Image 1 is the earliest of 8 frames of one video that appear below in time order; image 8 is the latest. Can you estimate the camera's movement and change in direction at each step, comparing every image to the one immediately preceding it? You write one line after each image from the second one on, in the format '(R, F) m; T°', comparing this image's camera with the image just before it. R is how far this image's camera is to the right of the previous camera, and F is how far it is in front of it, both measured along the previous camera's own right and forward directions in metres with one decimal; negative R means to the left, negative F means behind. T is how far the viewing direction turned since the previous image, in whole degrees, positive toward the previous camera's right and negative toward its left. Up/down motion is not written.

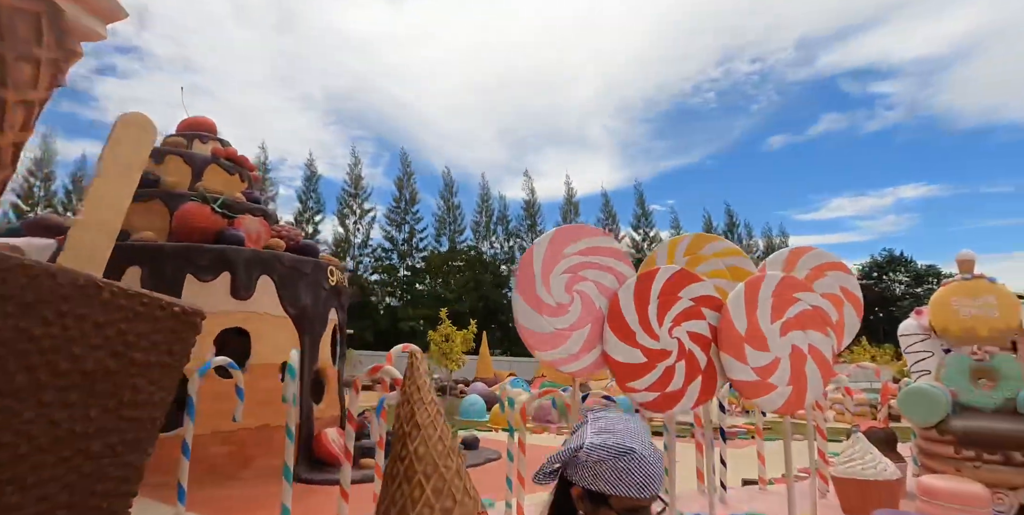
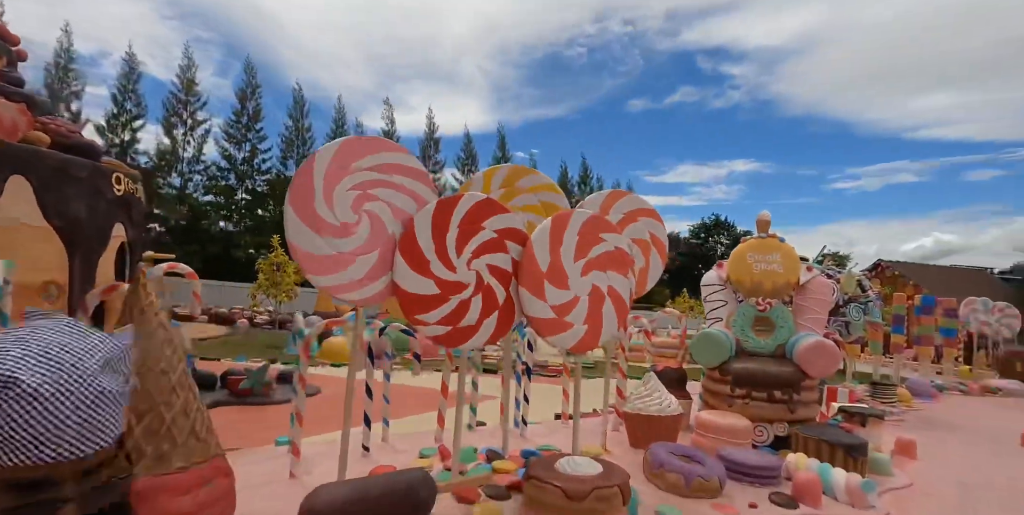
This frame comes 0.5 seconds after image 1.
(+0.7, +0.5) m; +14°
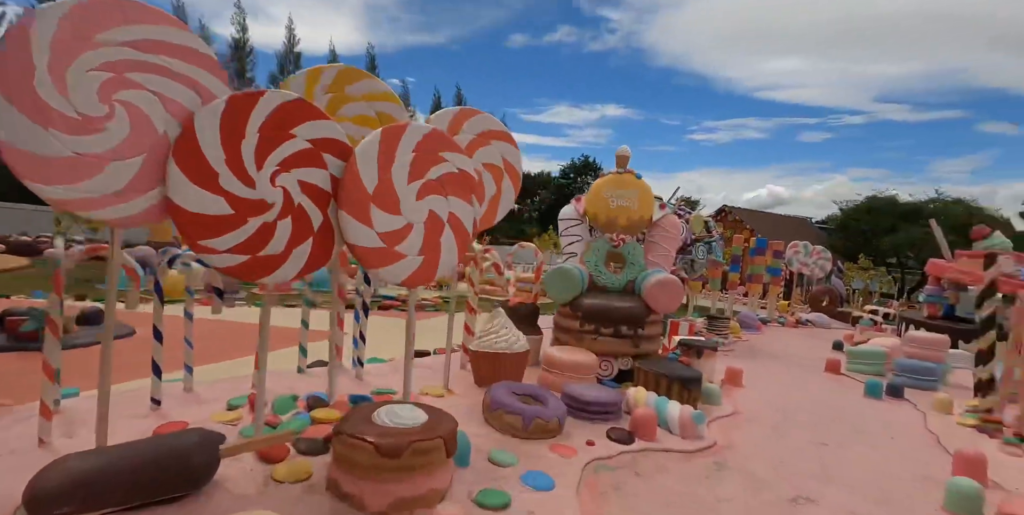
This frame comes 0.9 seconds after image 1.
(+0.4, +0.6) m; +13°
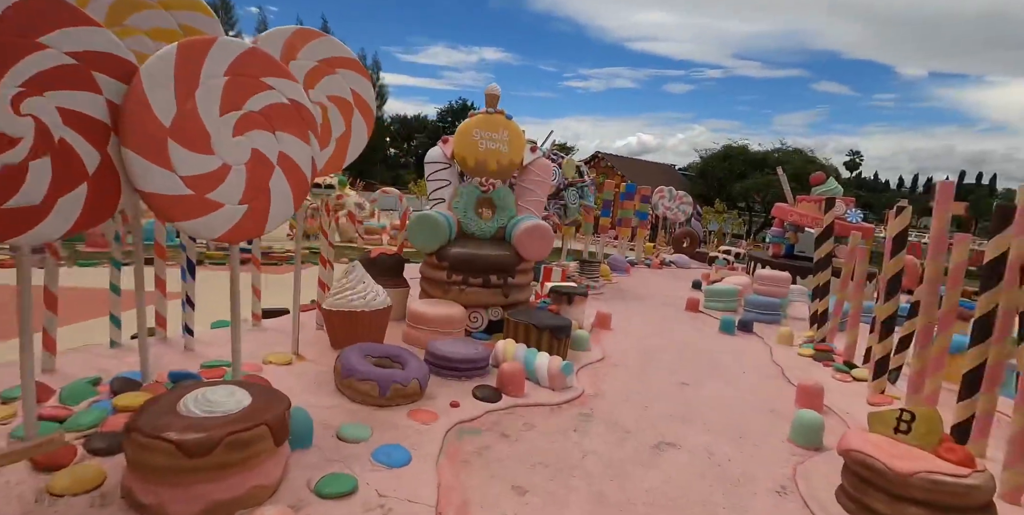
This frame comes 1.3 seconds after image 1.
(+0.2, +0.4) m; +12°
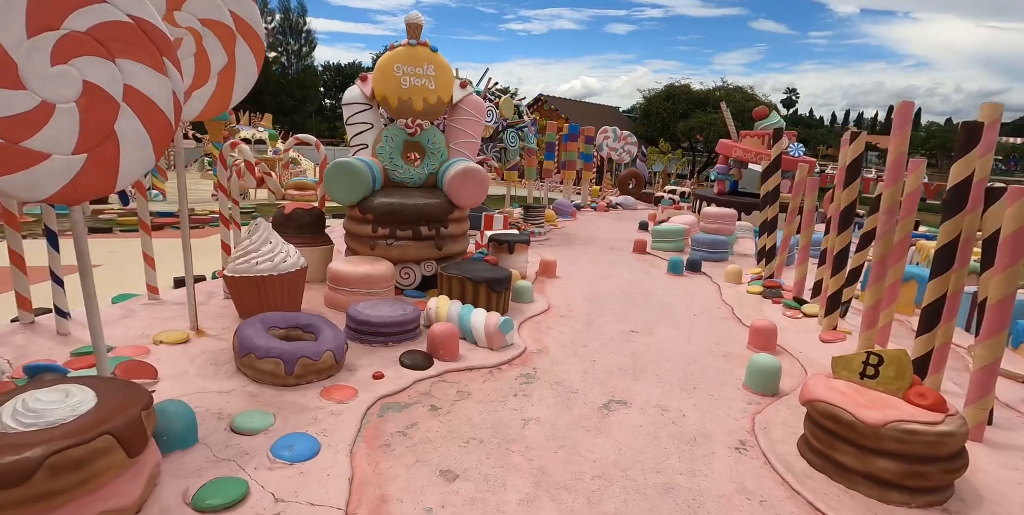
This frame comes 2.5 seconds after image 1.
(+0.2, +0.5) m; +5°
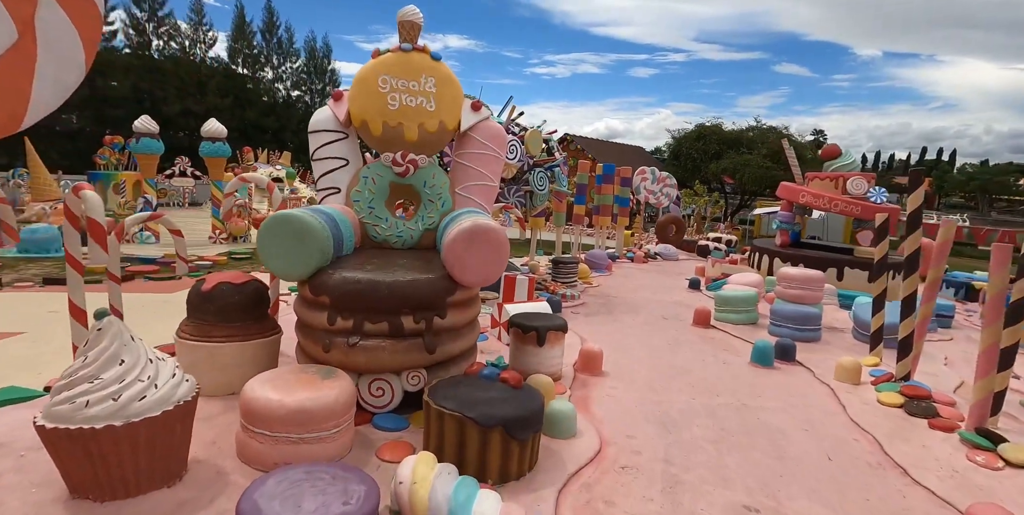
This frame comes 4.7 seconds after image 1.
(-0.1, +1.8) m; -2°
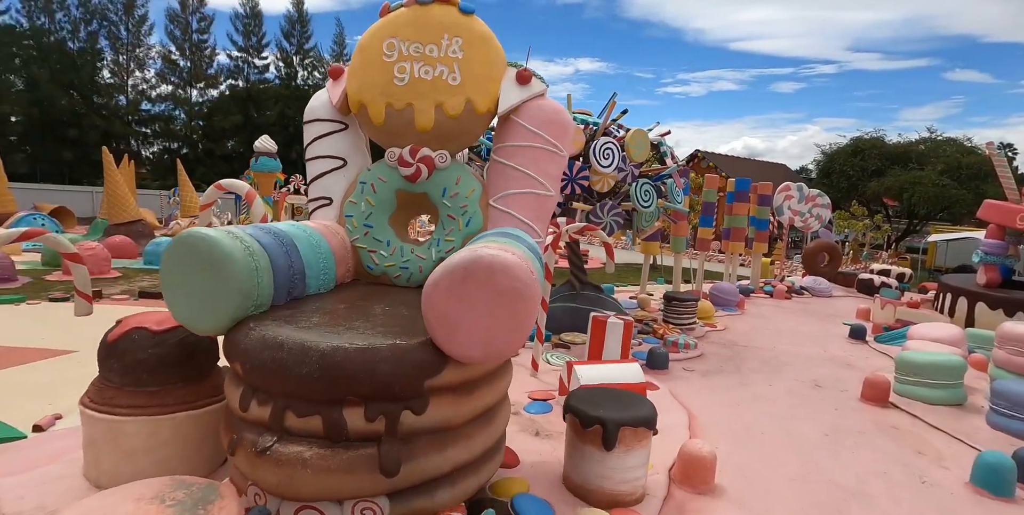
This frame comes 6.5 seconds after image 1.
(+0.3, +1.5) m; -13°
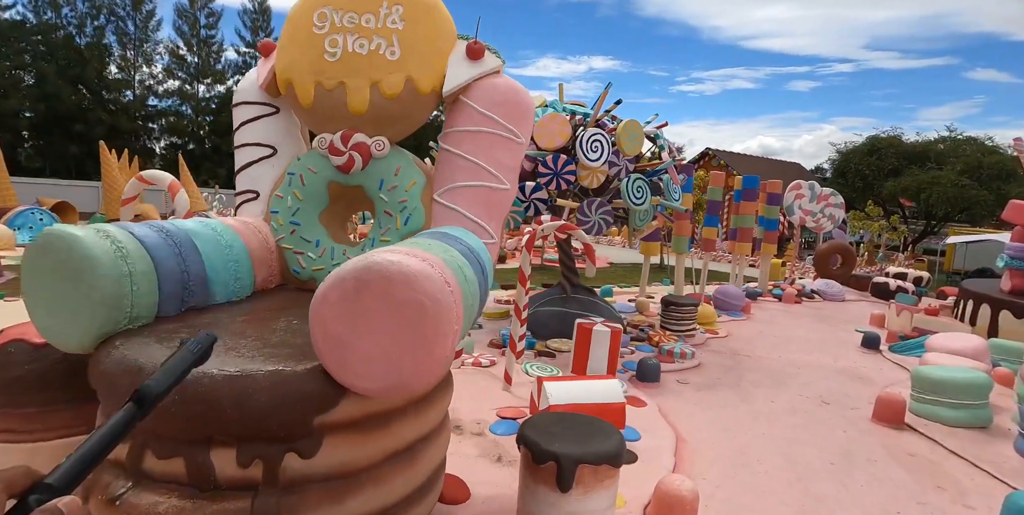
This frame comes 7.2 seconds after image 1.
(+0.3, +0.4) m; -1°
